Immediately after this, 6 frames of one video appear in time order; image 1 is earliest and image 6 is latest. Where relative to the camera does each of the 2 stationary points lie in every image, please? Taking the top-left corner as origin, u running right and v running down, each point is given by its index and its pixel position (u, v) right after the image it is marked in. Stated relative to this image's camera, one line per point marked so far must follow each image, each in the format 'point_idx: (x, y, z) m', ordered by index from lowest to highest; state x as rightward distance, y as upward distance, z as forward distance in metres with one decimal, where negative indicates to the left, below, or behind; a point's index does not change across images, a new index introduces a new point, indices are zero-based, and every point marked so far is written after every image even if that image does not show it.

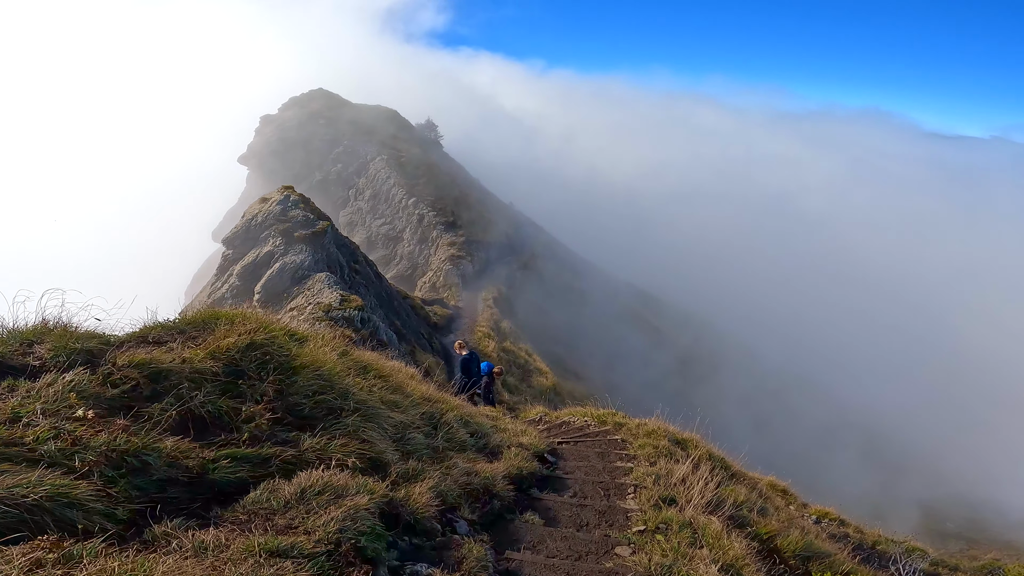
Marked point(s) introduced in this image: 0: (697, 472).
0: (+6.5, -6.3, +16.2) m
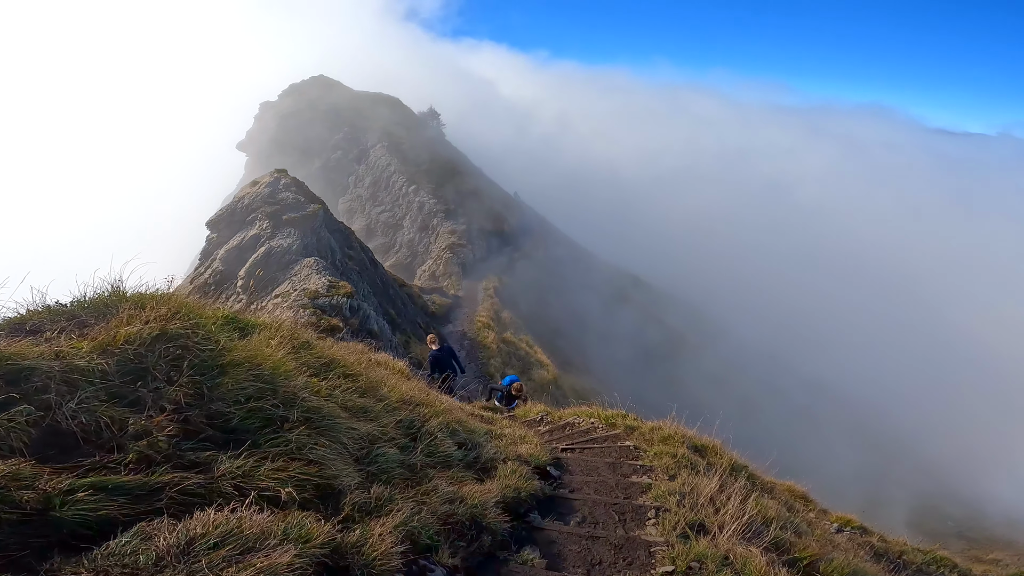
0: (+6.4, -5.9, +13.9) m
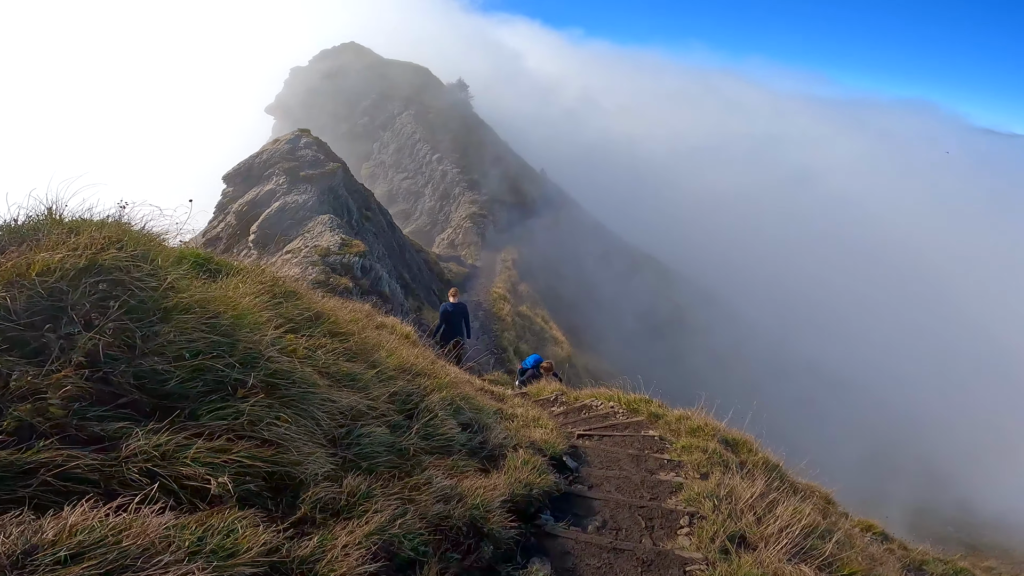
0: (+6.6, -5.3, +12.1) m
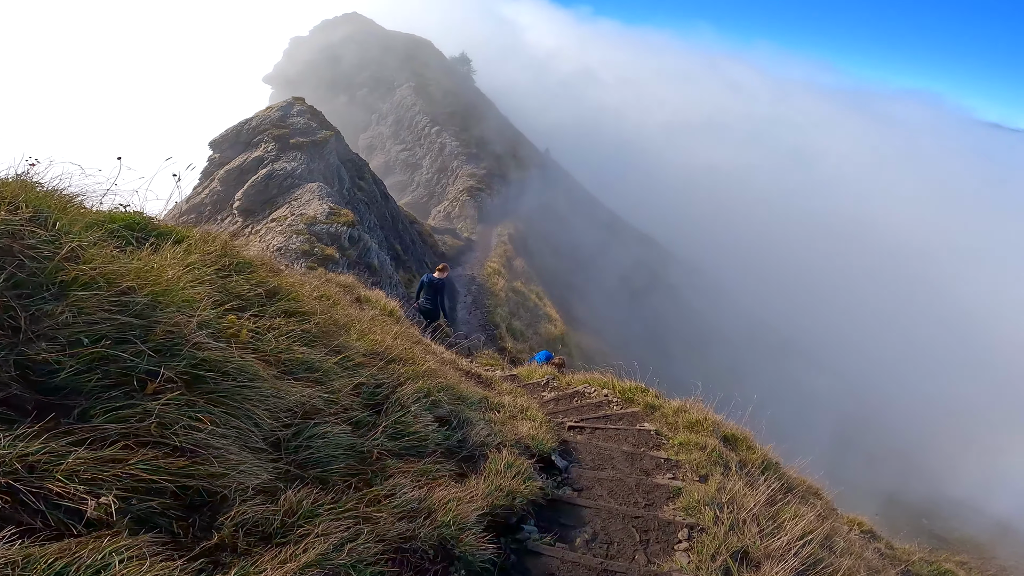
0: (+6.2, -5.0, +11.2) m
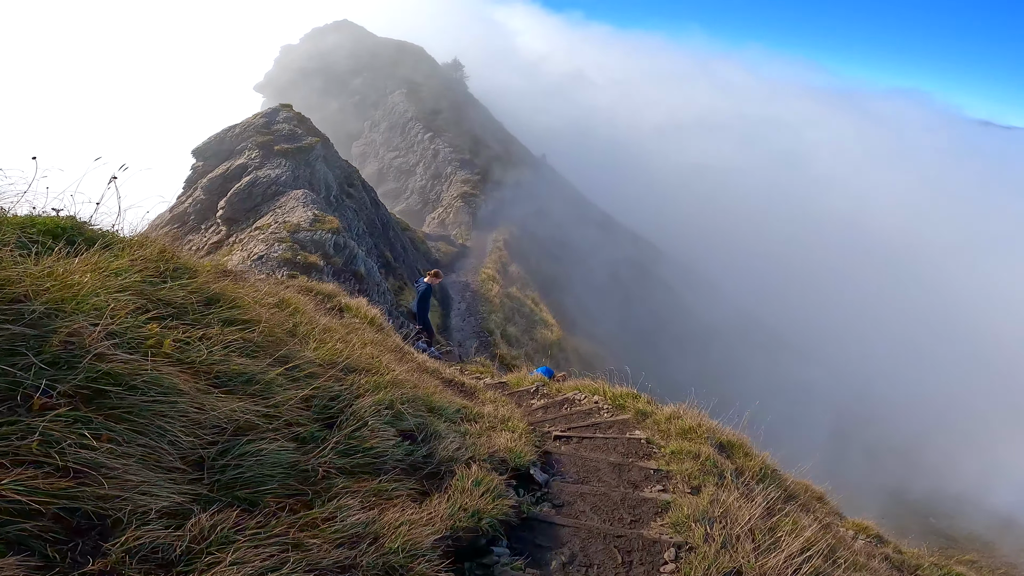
0: (+5.7, -5.0, +10.5) m
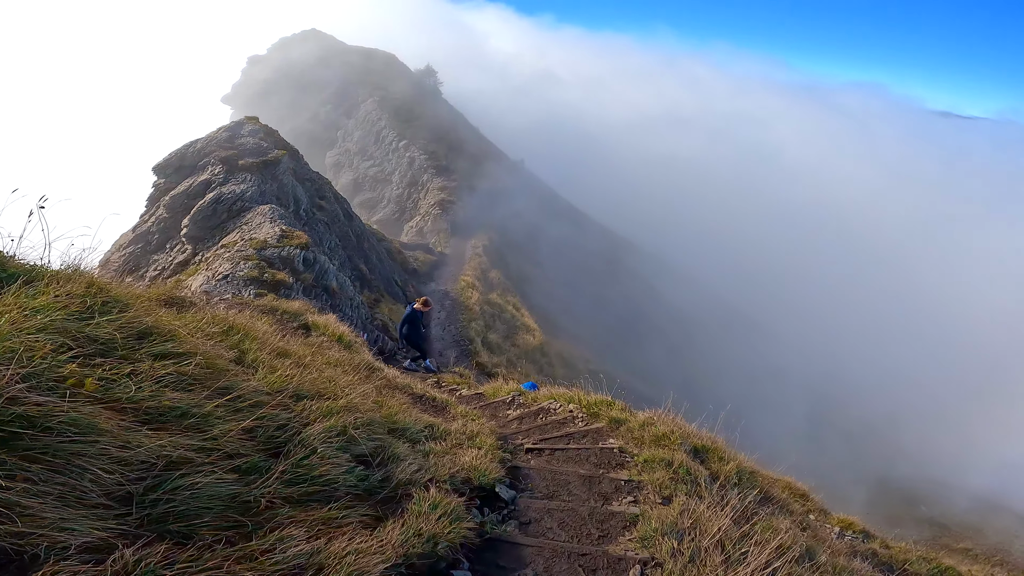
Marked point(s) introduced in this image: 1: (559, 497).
0: (+5.0, -5.1, +10.4) m
1: (+1.0, -4.5, +10.0) m
